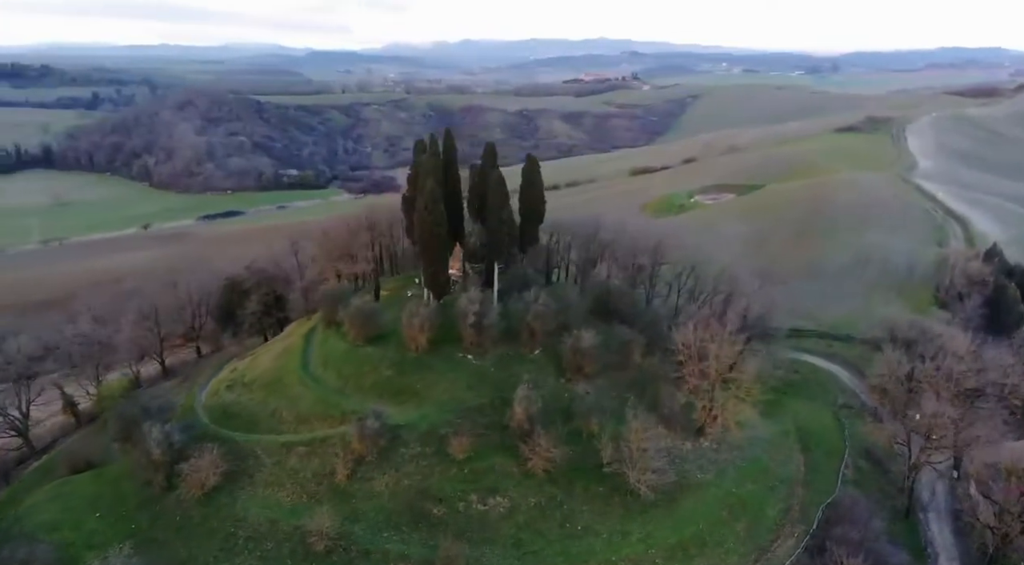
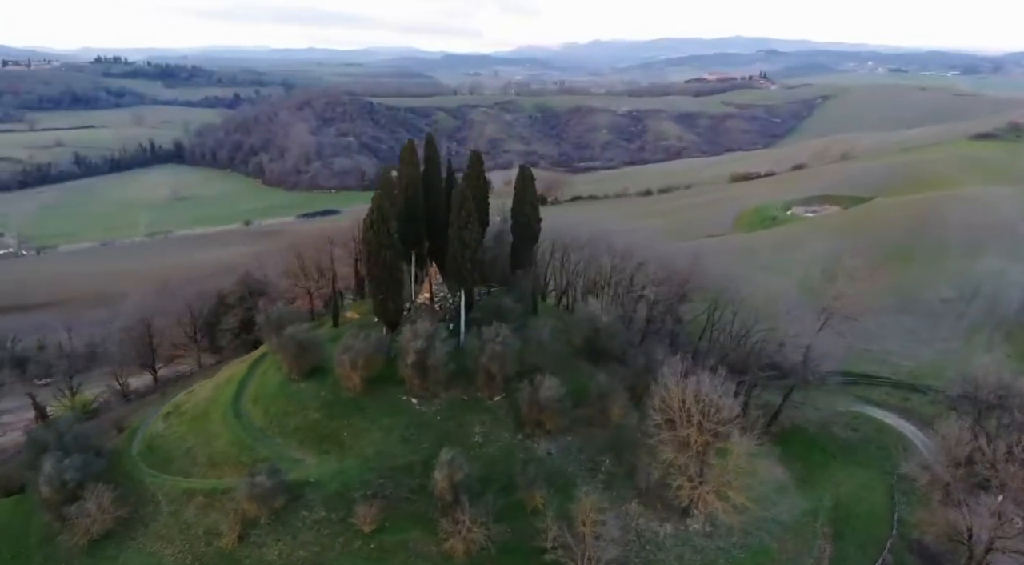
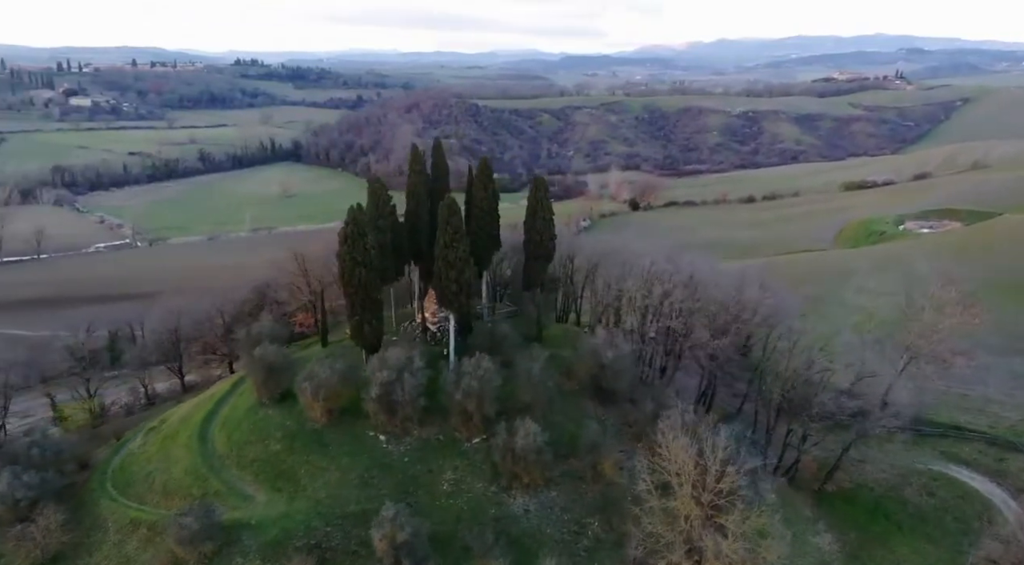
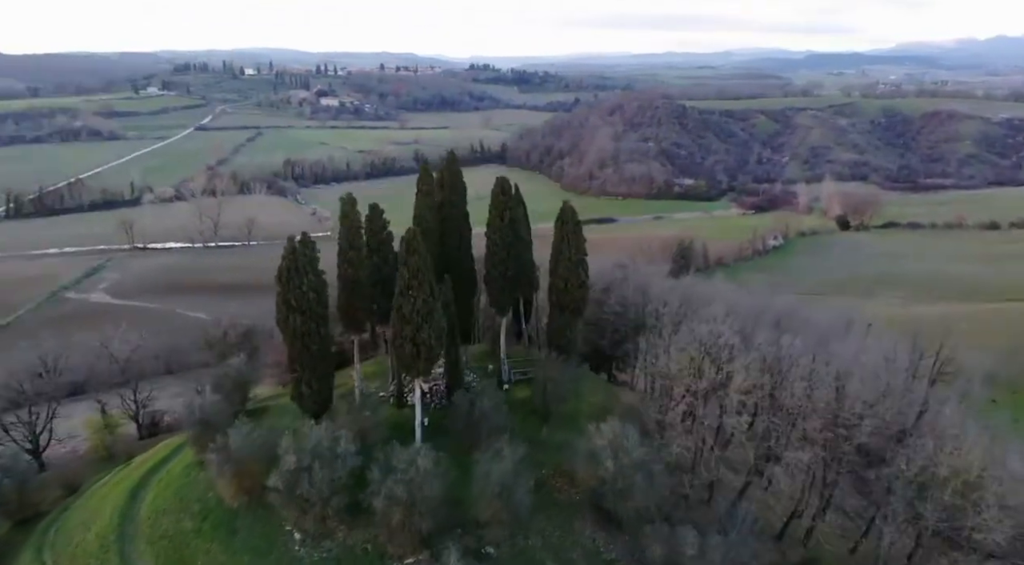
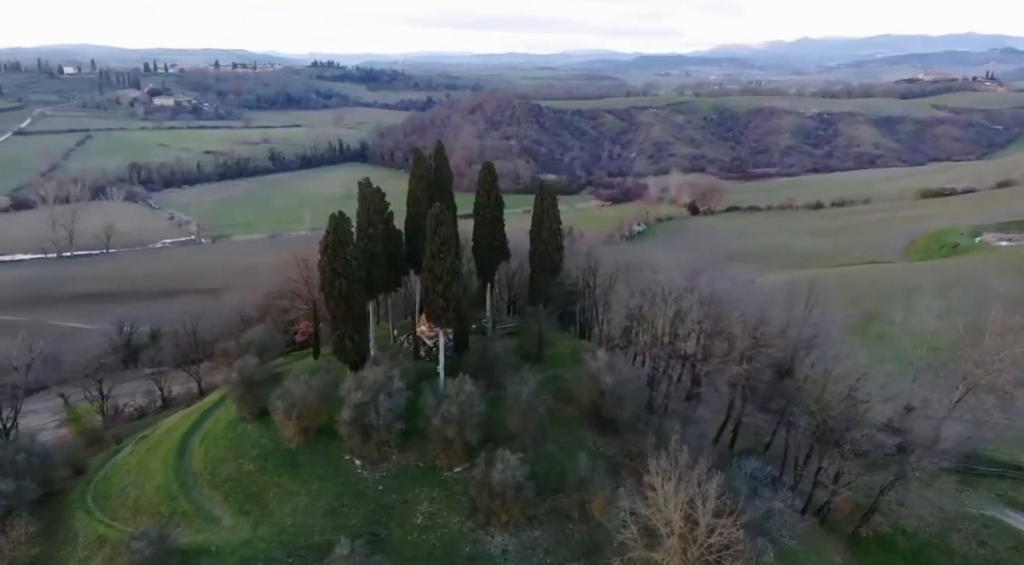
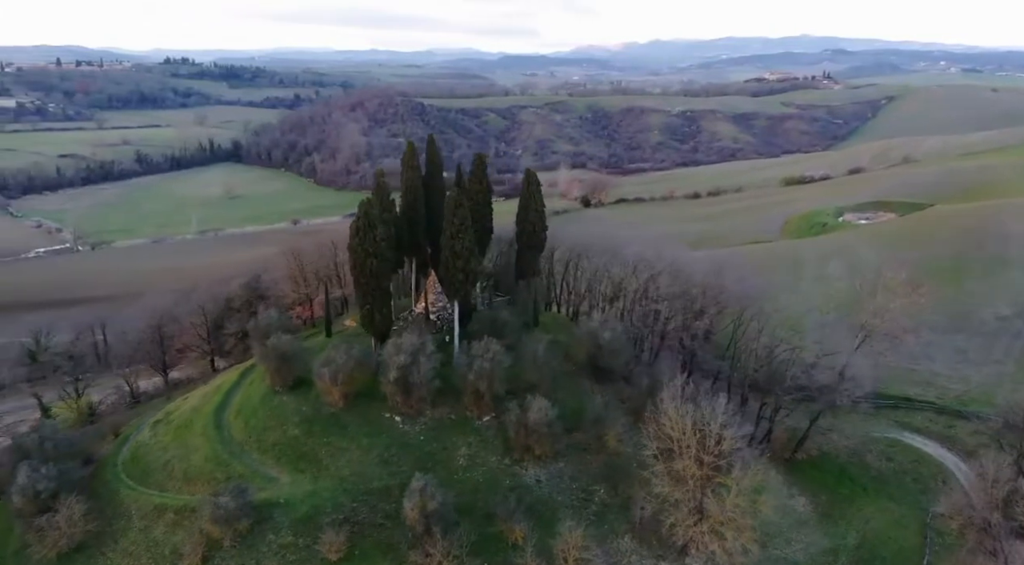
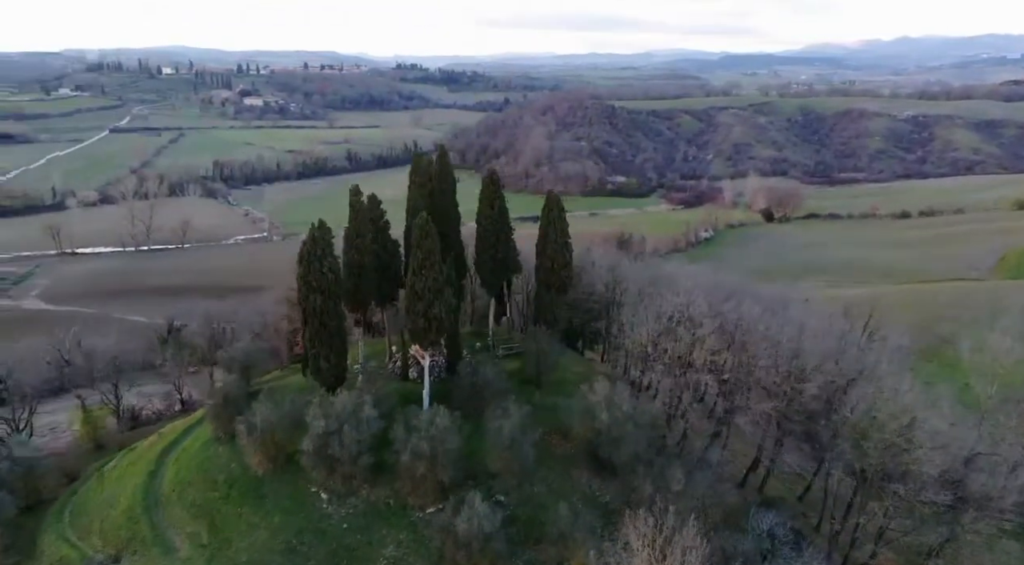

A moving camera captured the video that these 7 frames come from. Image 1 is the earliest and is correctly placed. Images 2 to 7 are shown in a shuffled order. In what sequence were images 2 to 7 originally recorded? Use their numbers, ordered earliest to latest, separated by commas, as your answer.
2, 6, 3, 5, 7, 4
